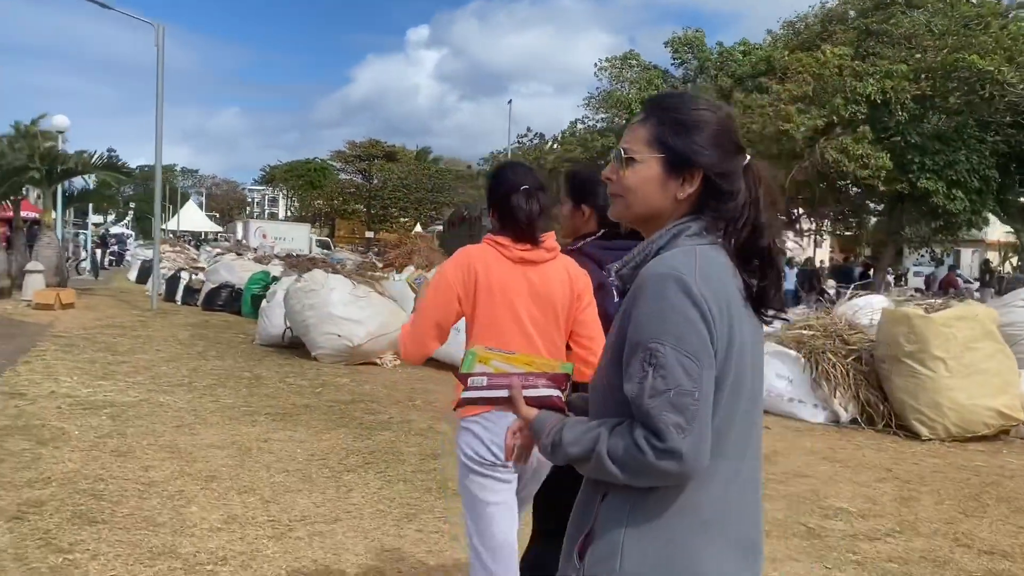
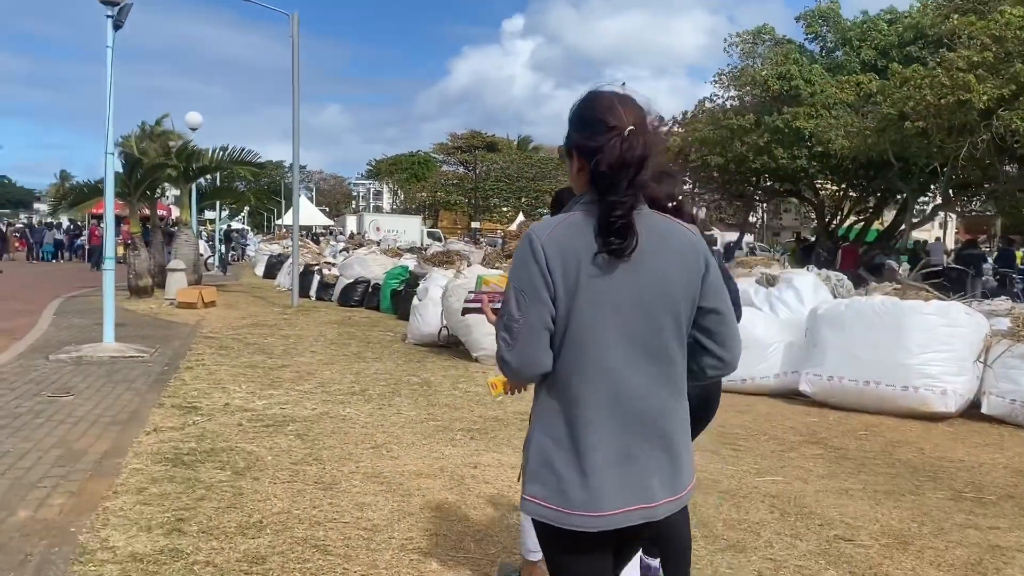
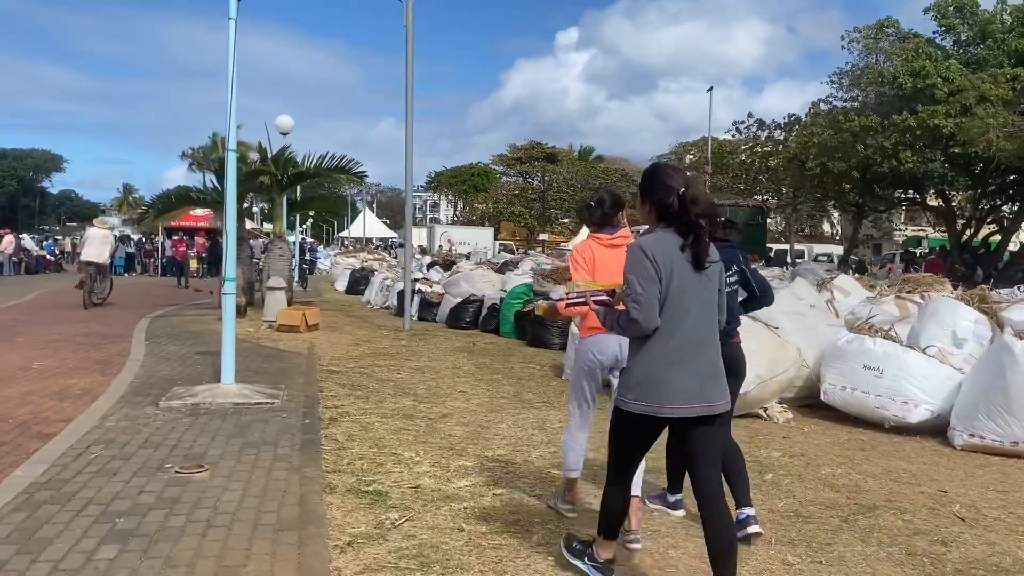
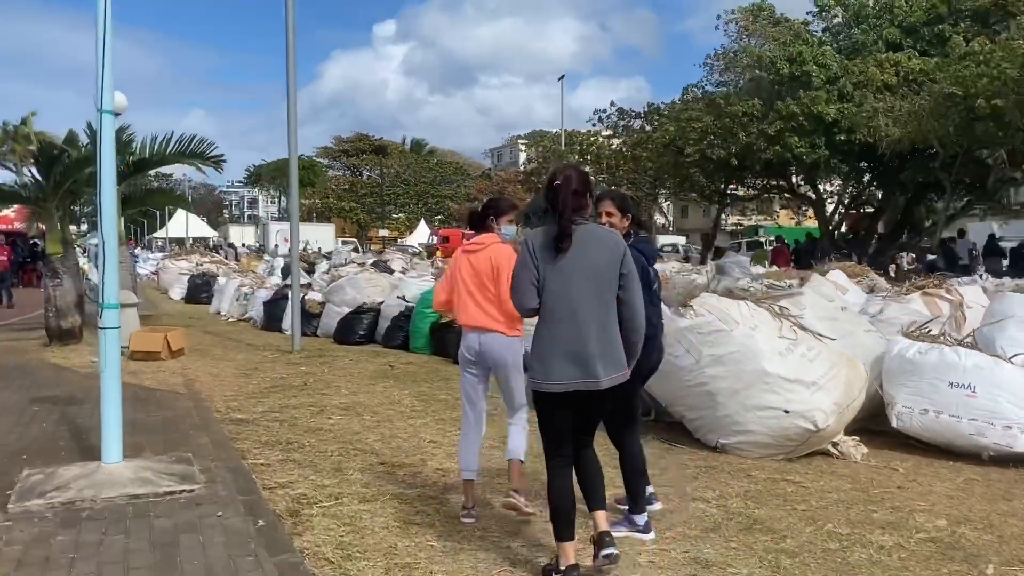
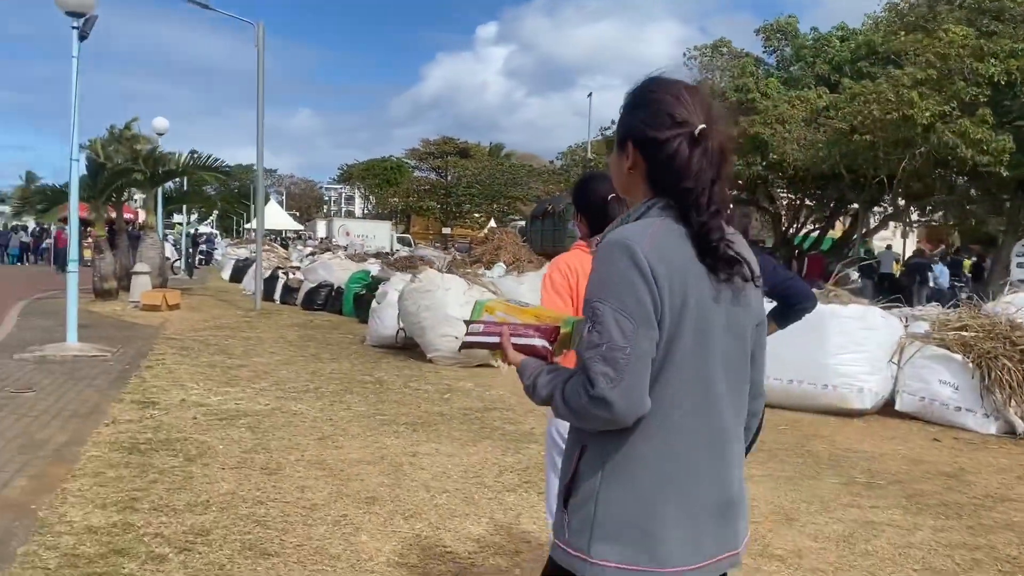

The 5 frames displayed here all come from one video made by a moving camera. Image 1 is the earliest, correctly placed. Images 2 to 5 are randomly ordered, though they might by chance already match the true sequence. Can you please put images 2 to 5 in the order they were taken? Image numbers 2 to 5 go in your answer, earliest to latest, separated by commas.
5, 2, 3, 4
